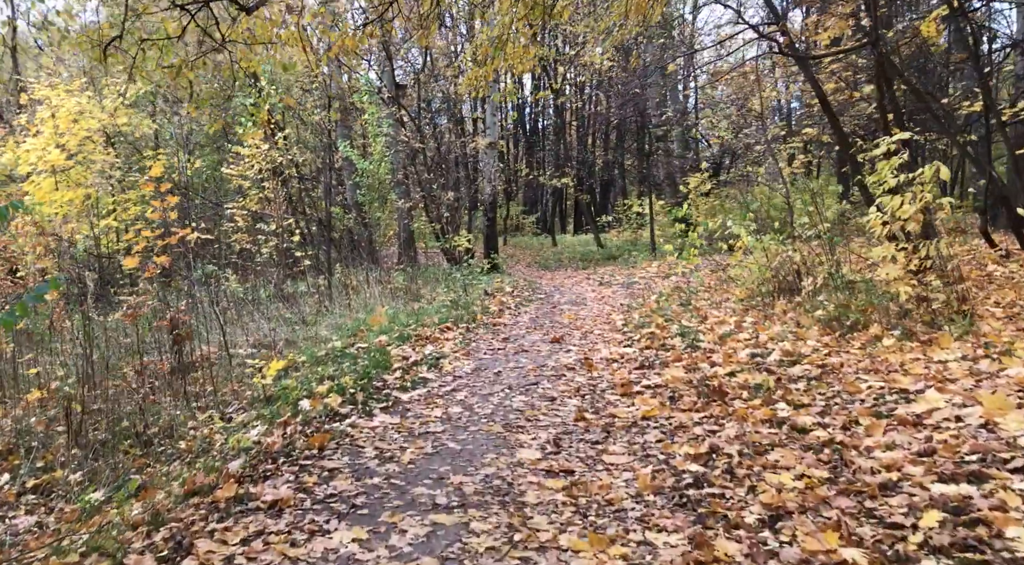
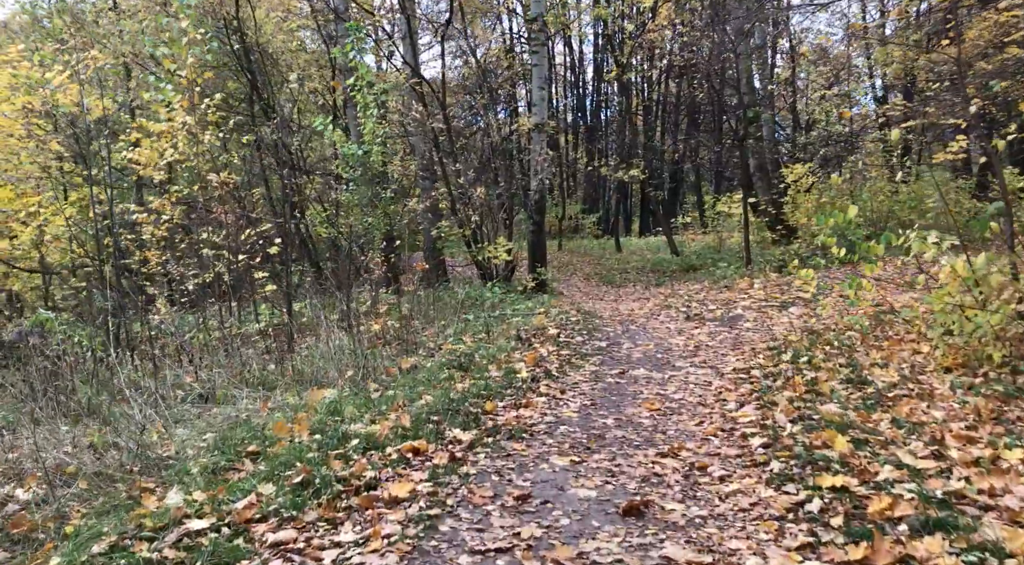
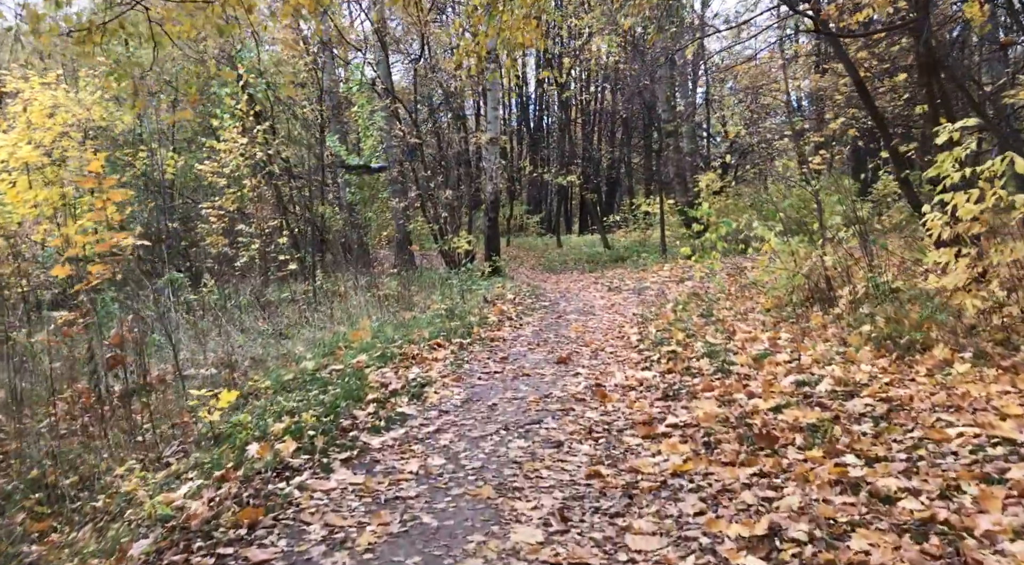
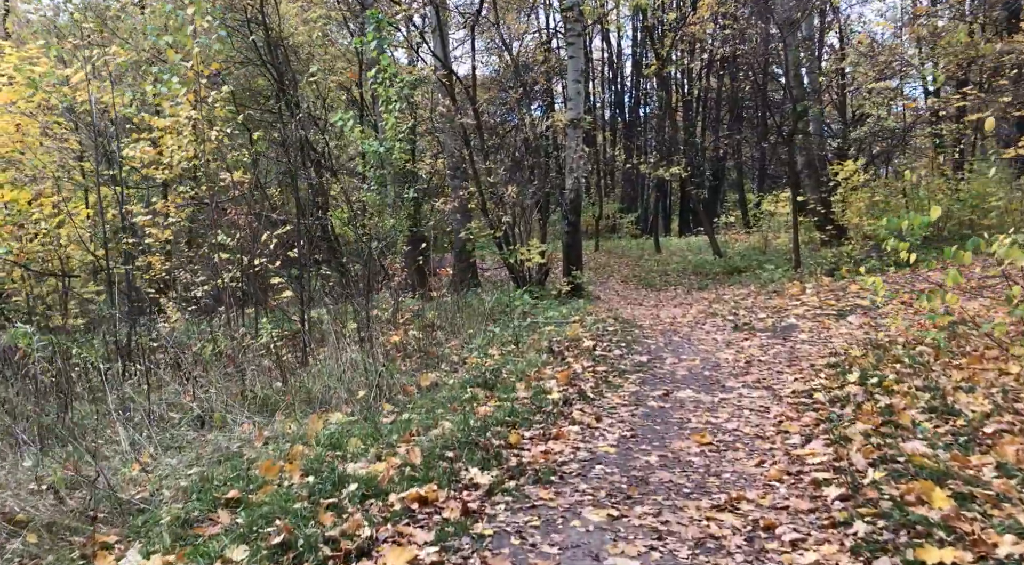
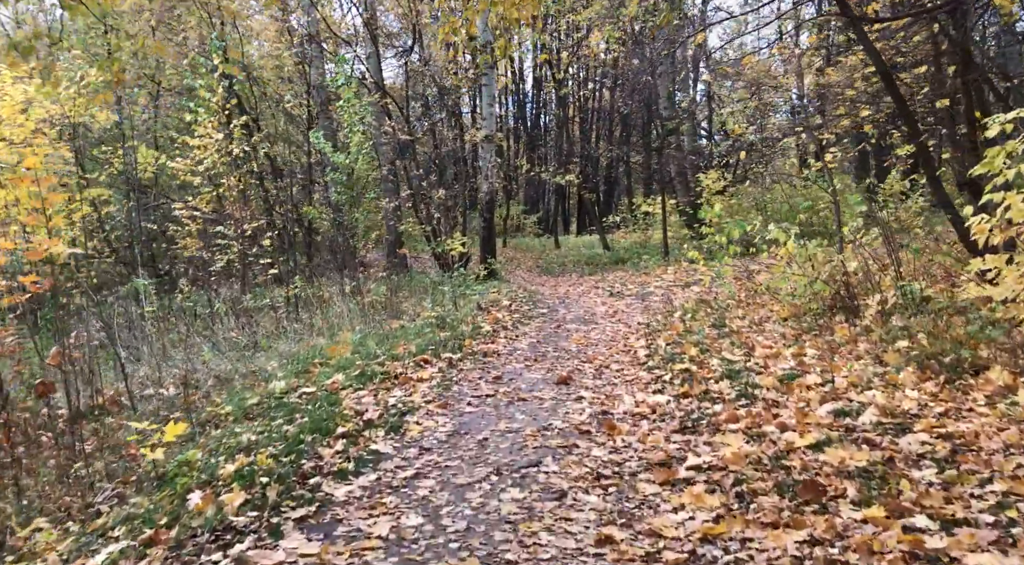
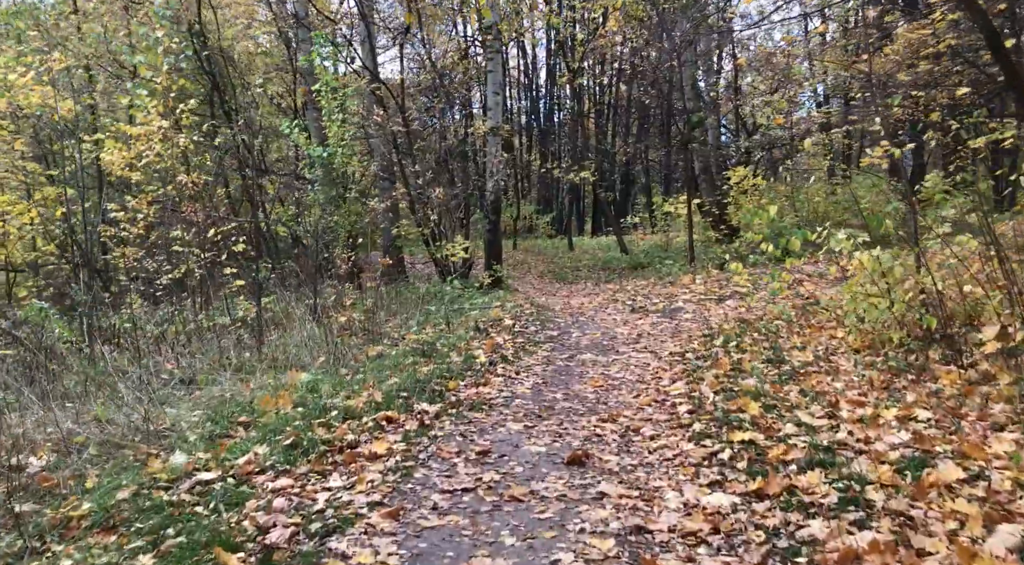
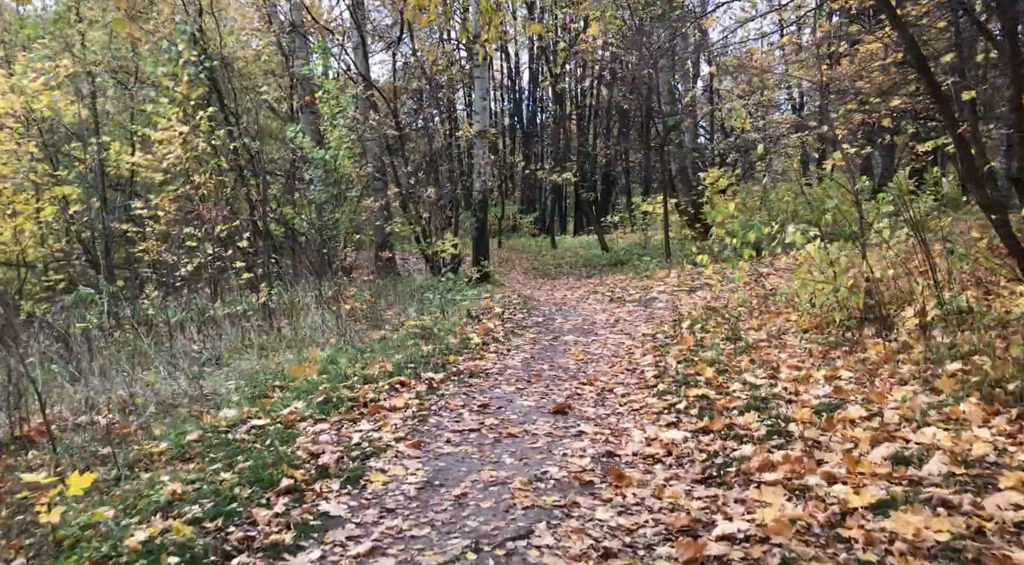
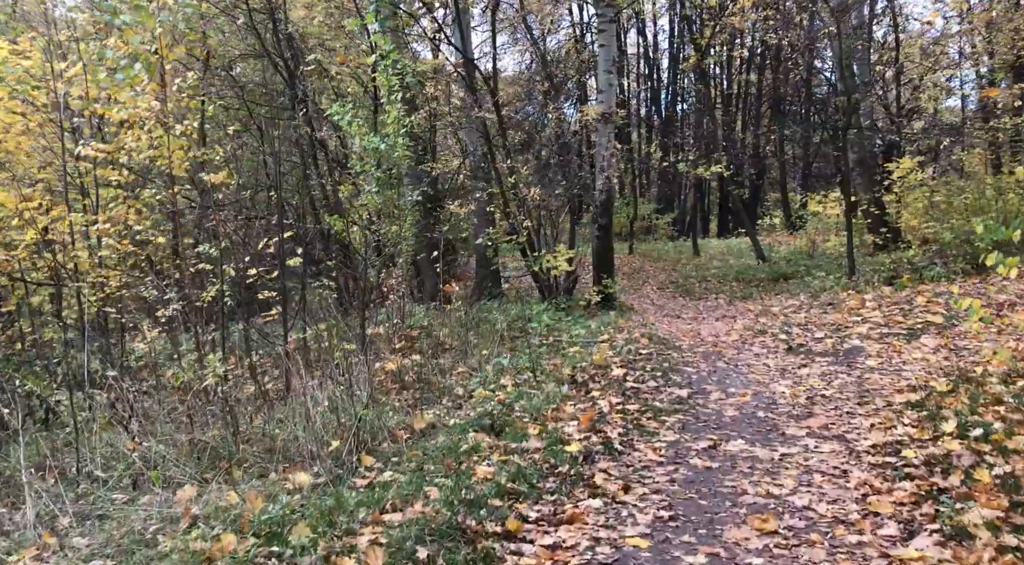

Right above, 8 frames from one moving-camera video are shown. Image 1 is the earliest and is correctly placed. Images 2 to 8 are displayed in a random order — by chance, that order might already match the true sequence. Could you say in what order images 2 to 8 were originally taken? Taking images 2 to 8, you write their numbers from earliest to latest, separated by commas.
3, 5, 7, 6, 2, 4, 8
